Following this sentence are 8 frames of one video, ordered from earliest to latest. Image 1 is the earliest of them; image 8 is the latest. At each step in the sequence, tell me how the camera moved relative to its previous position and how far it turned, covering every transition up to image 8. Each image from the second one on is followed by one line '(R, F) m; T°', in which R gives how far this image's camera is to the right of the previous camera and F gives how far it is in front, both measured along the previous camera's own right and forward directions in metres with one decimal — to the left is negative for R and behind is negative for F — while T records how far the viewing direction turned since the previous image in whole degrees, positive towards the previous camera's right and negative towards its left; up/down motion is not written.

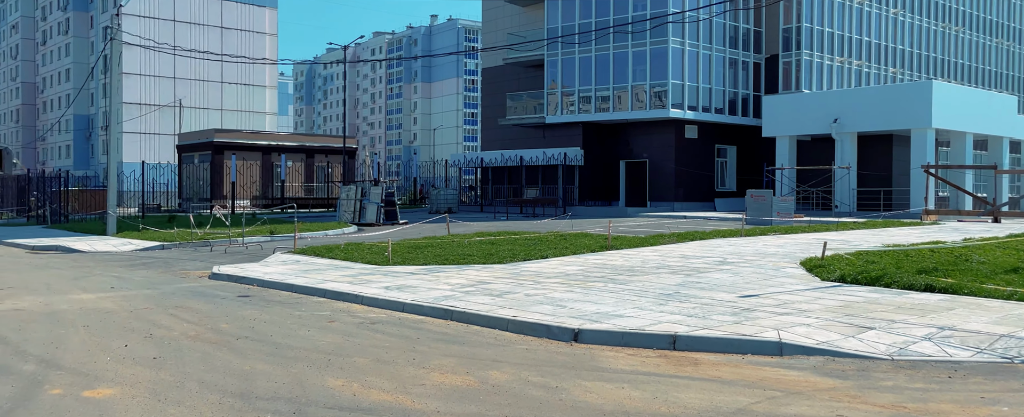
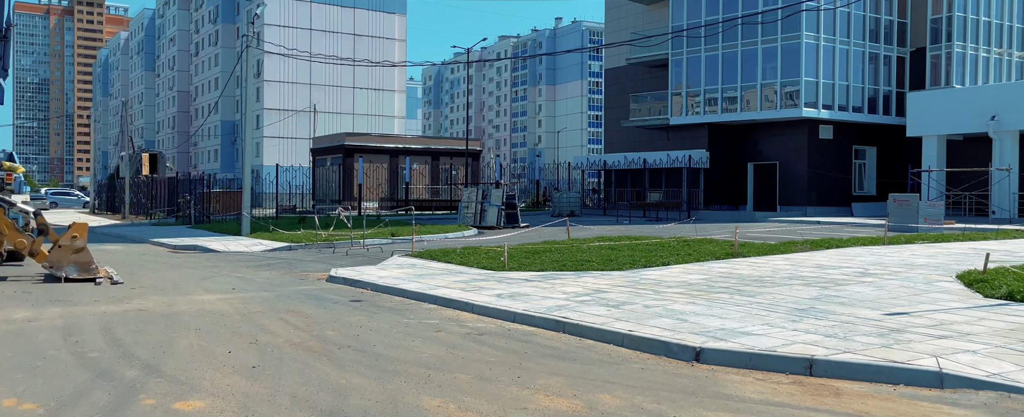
(+0.1, +0.6) m; -8°
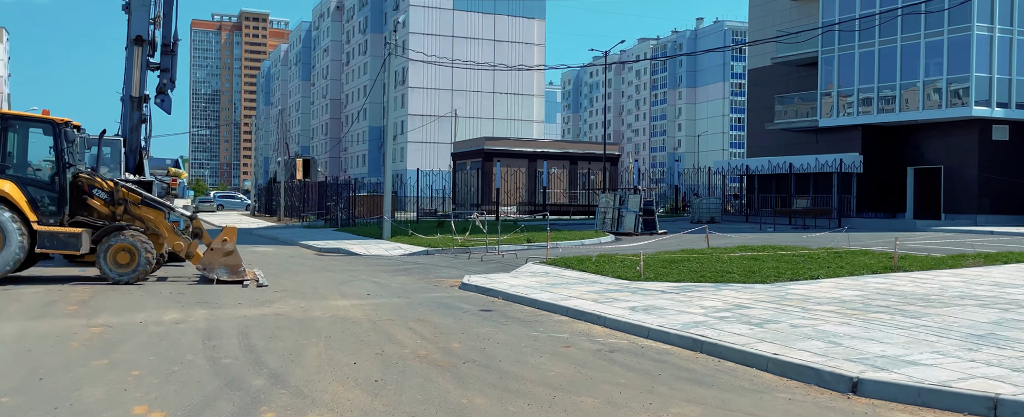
(0.0, +0.4) m; -9°
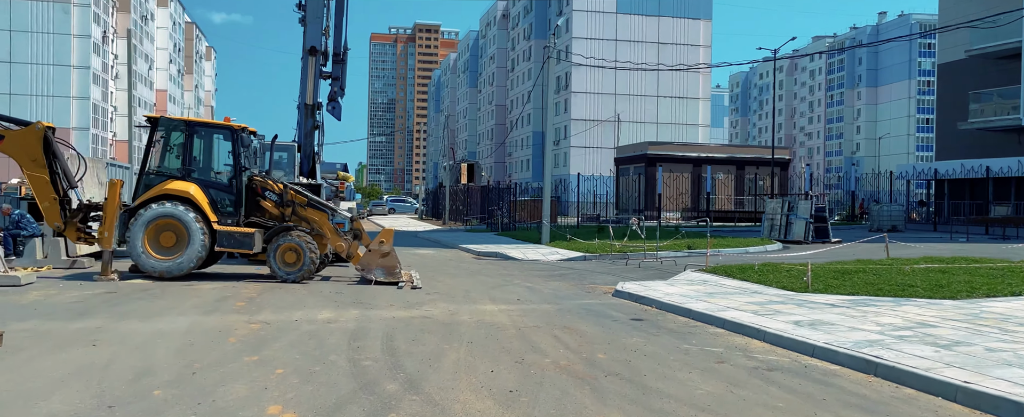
(+0.1, +0.5) m; -10°
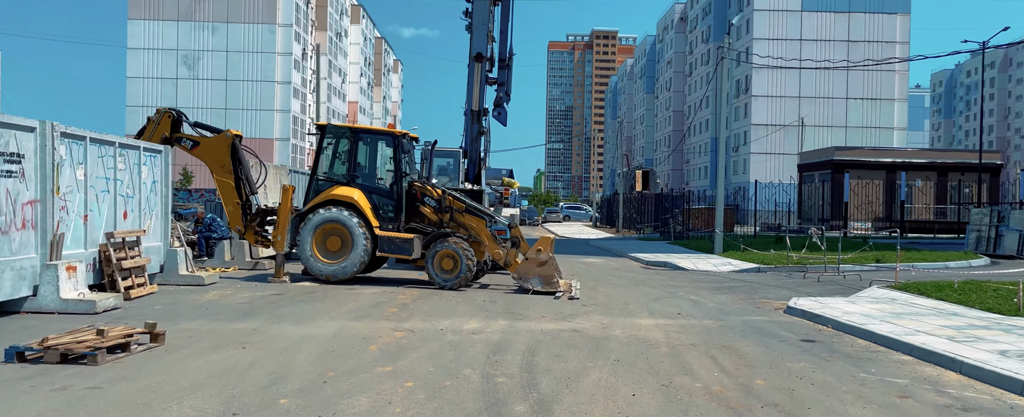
(+0.3, +0.7) m; -11°
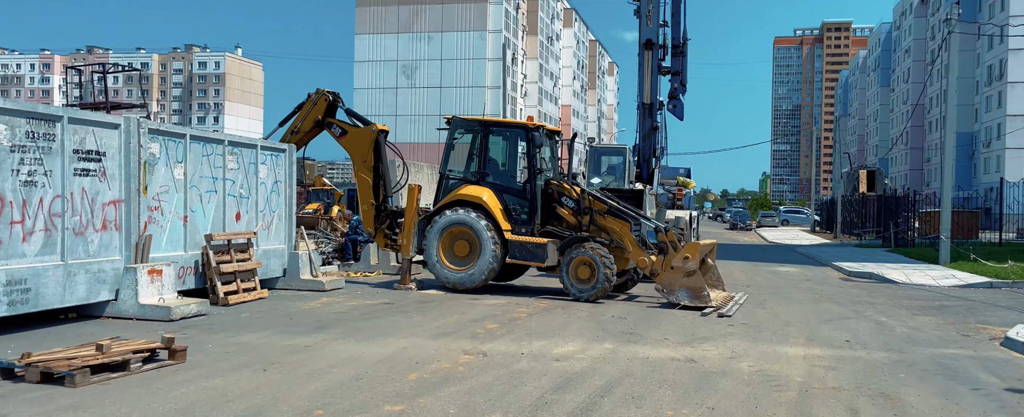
(+1.2, +2.0) m; -14°
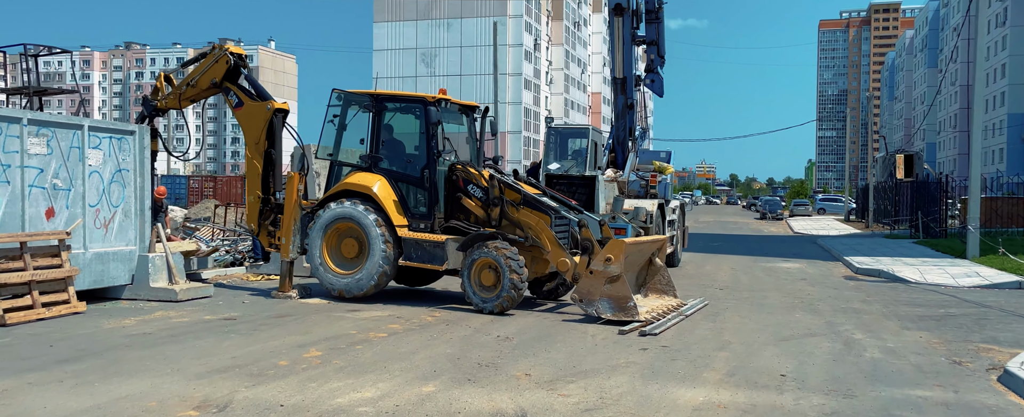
(+2.0, +2.7) m; -3°
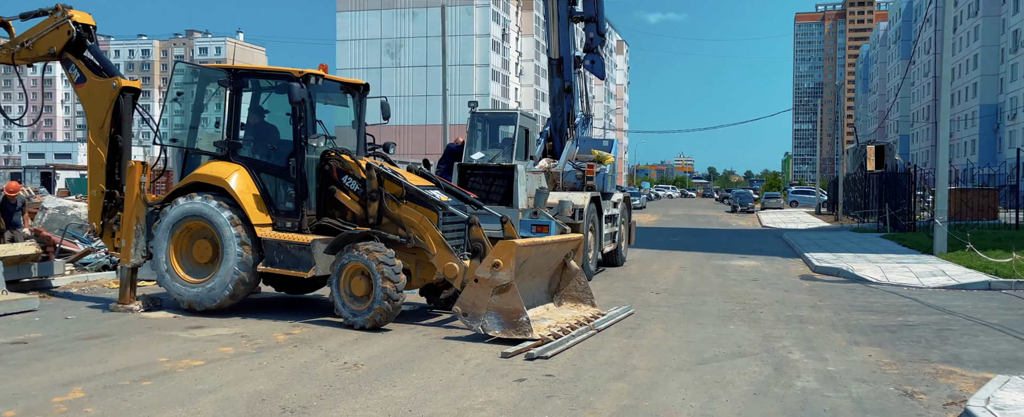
(+1.1, +1.9) m; +1°
